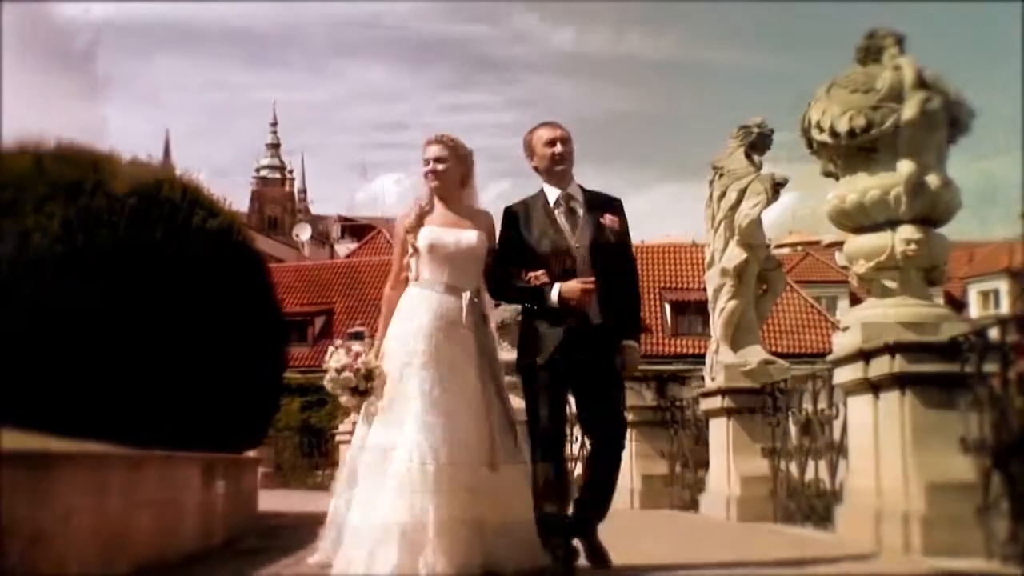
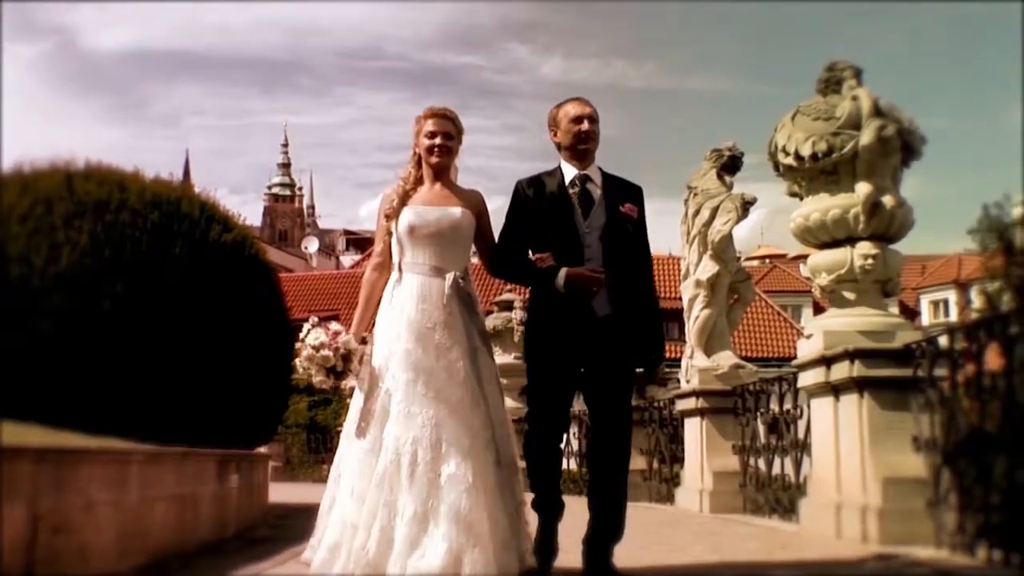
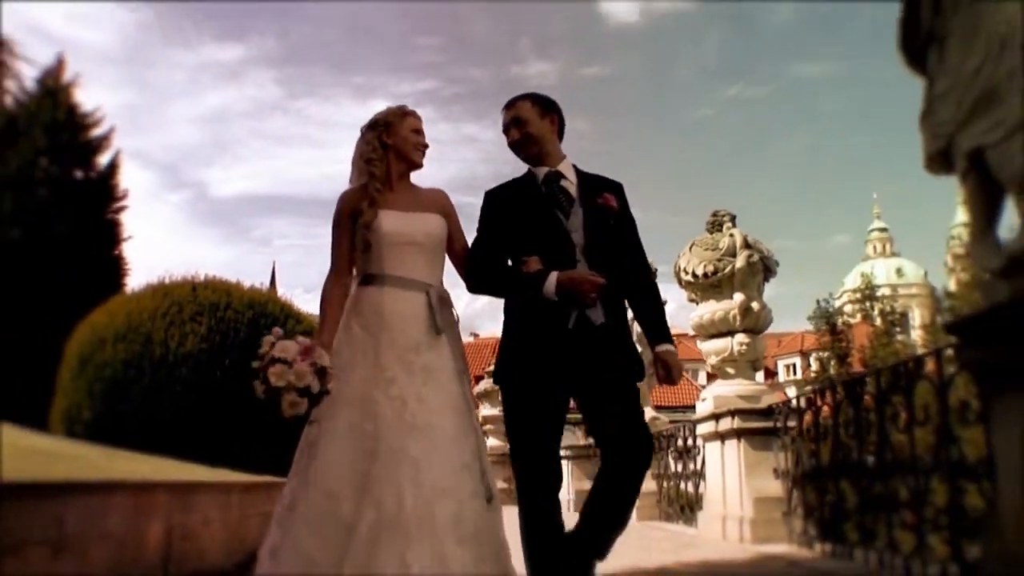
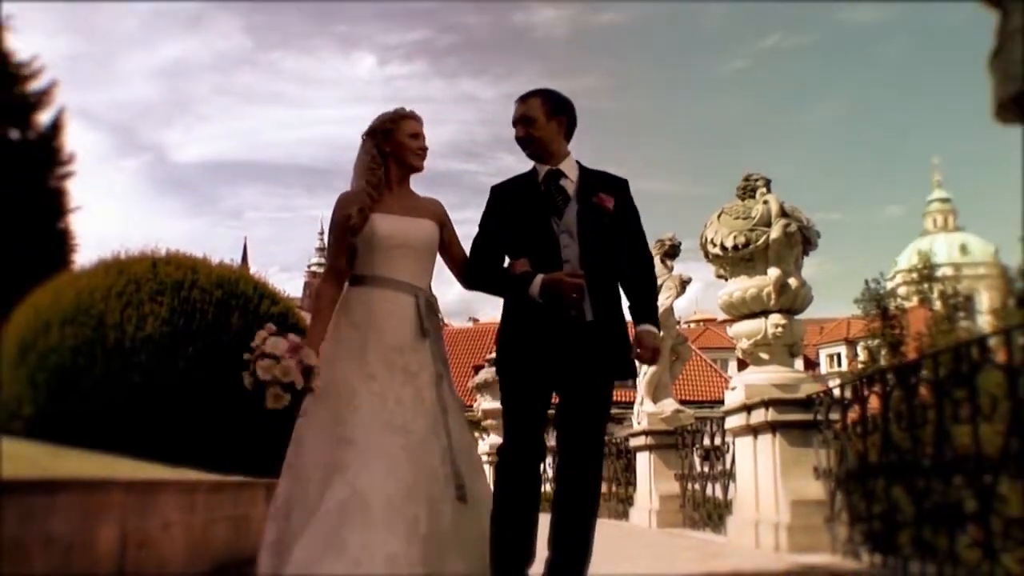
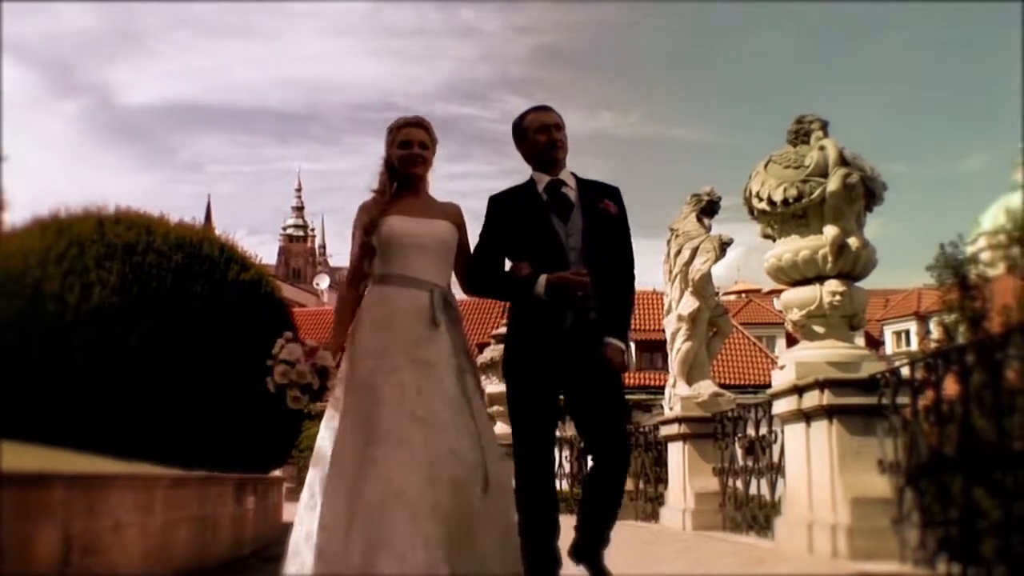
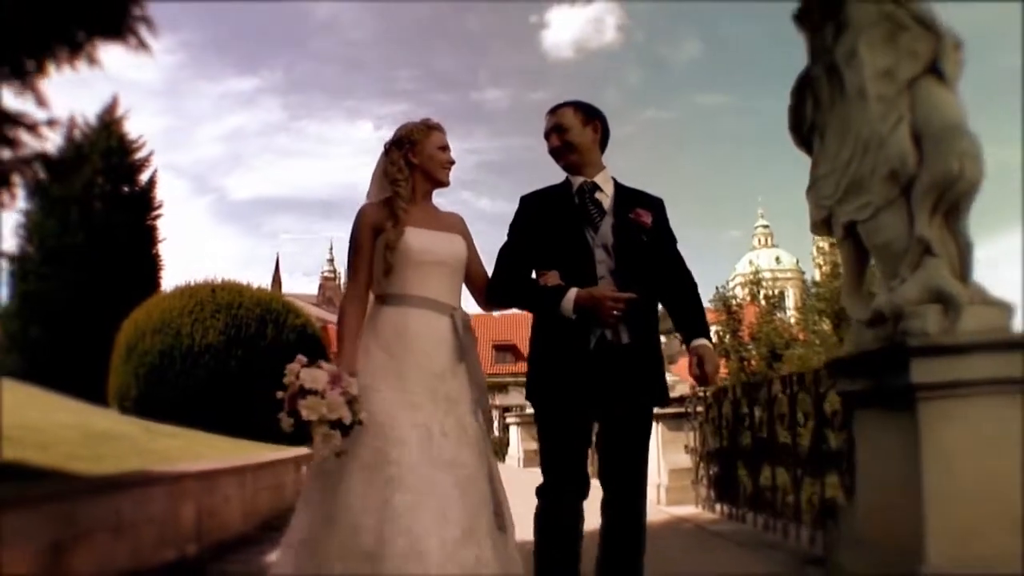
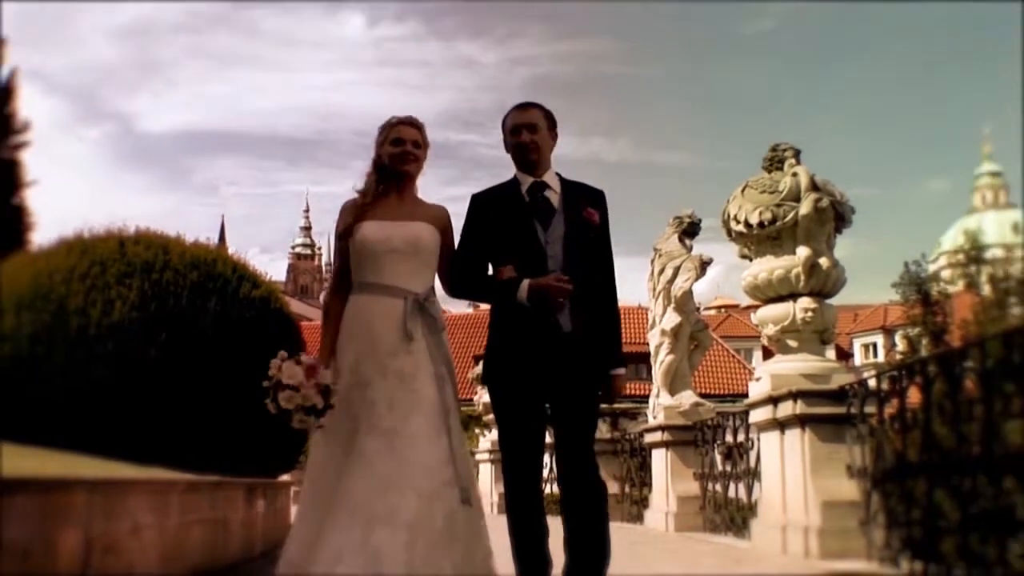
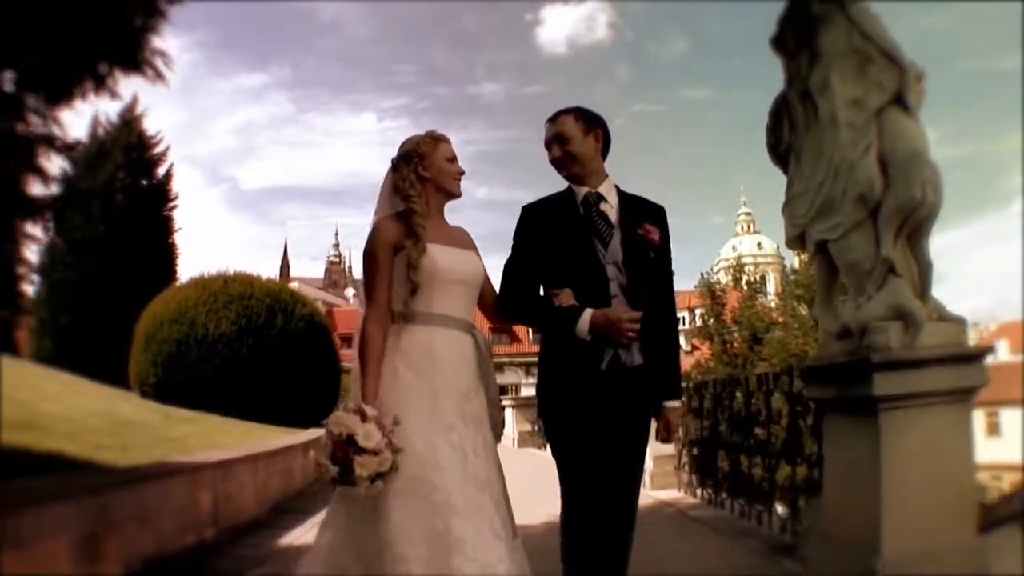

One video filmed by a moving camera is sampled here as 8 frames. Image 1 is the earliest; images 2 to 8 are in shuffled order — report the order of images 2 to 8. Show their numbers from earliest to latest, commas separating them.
2, 5, 7, 4, 3, 6, 8
